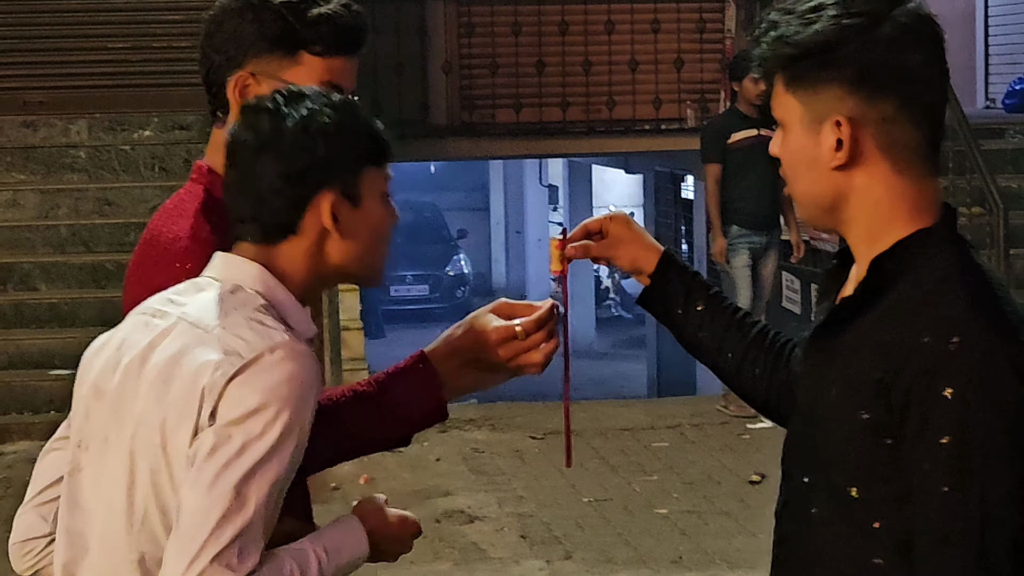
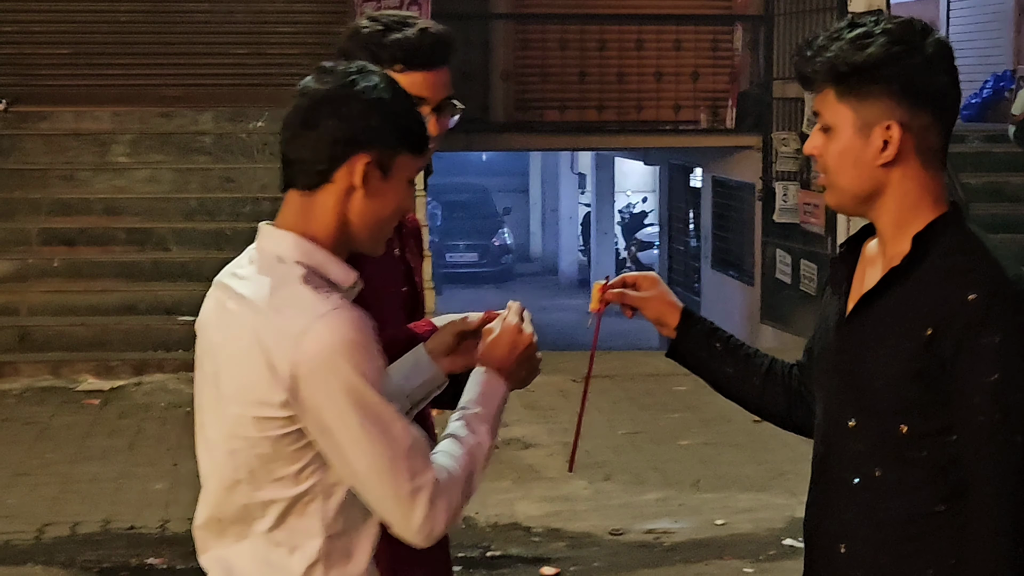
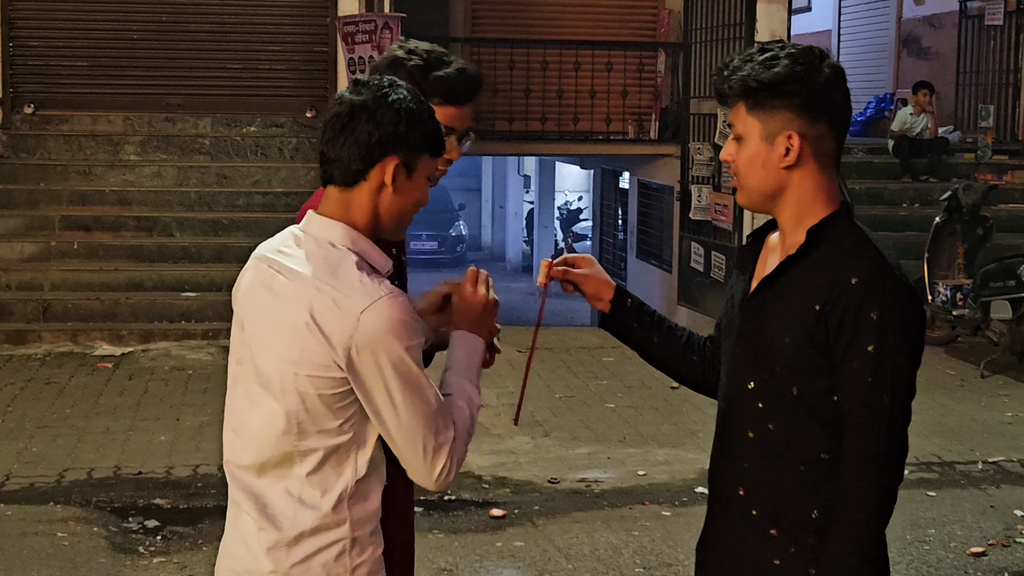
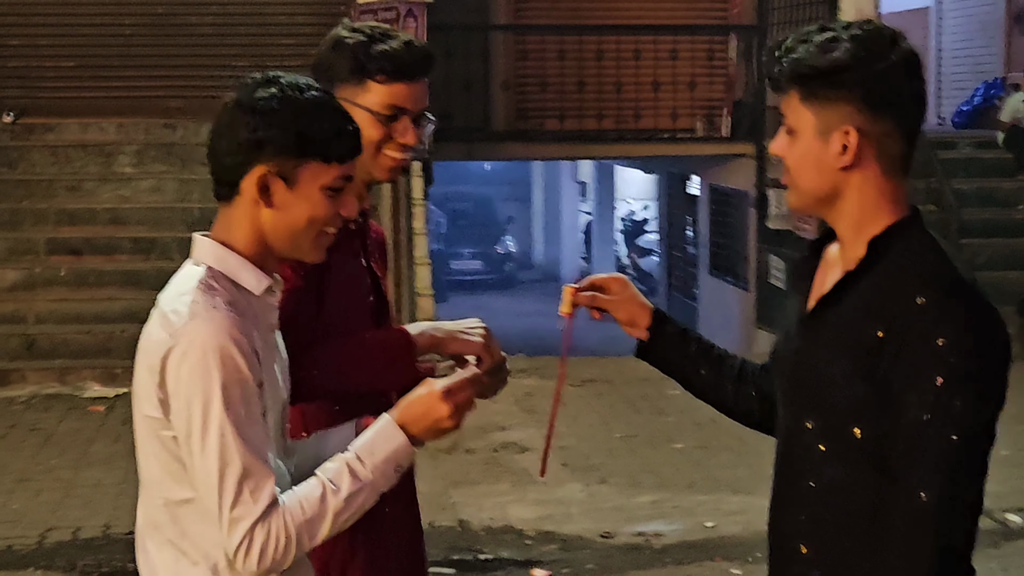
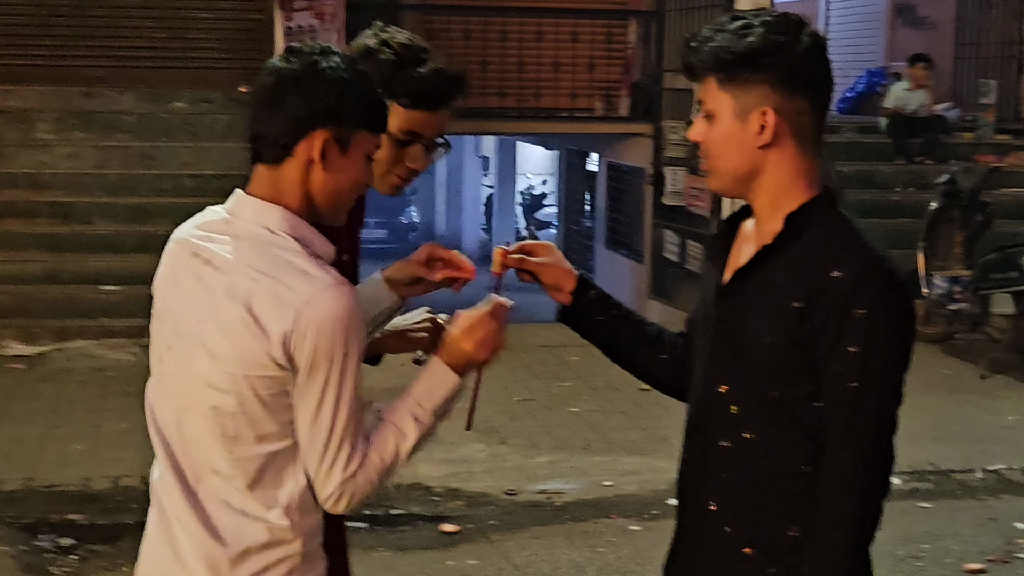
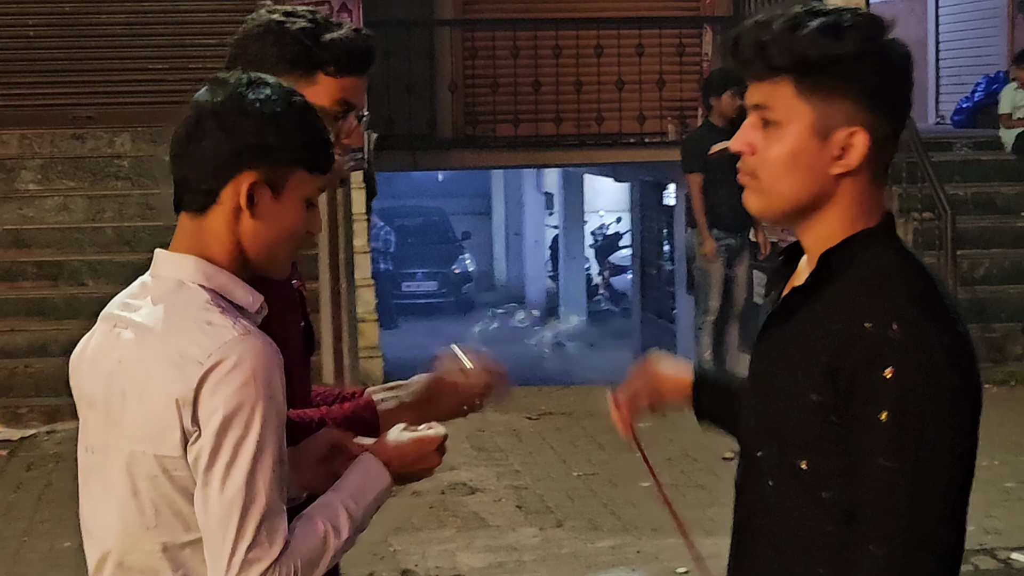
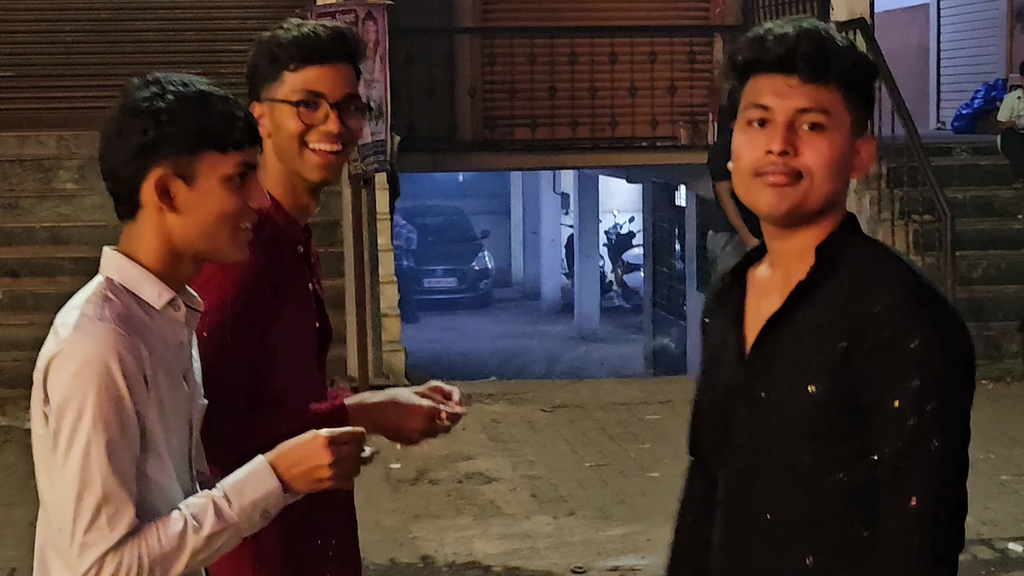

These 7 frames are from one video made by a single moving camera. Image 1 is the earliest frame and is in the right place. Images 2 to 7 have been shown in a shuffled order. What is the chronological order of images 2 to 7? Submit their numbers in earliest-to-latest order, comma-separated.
6, 7, 4, 2, 3, 5
